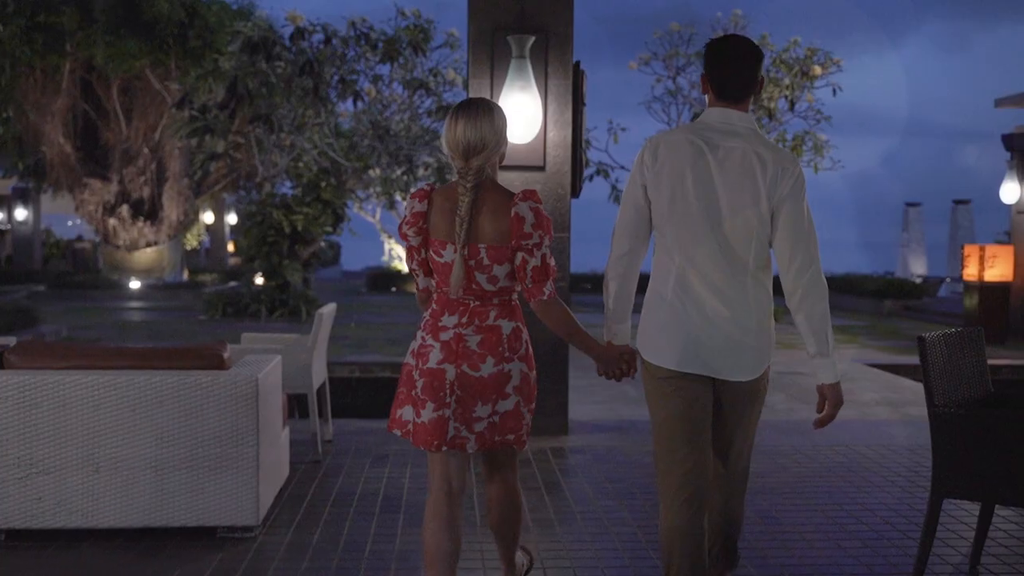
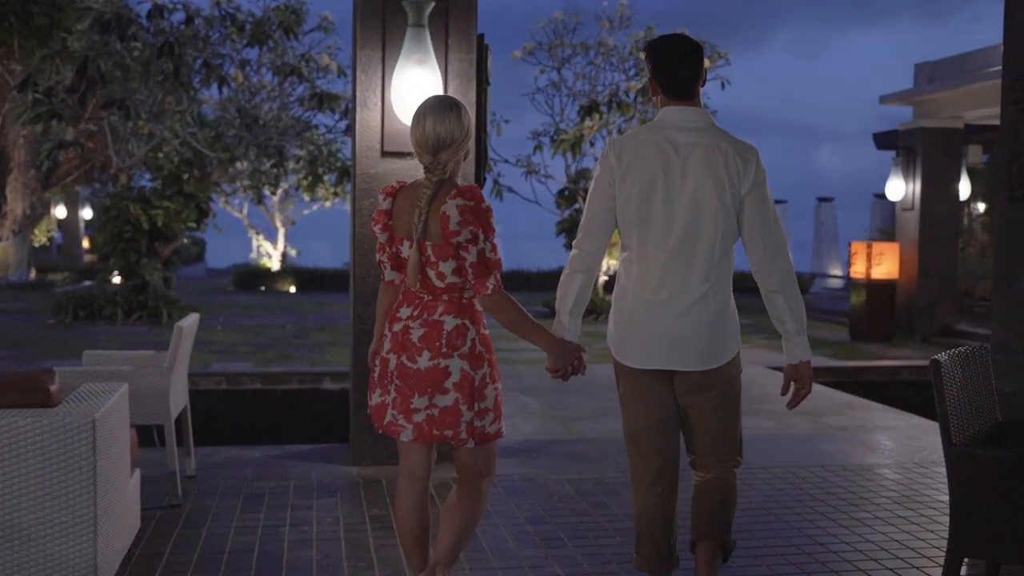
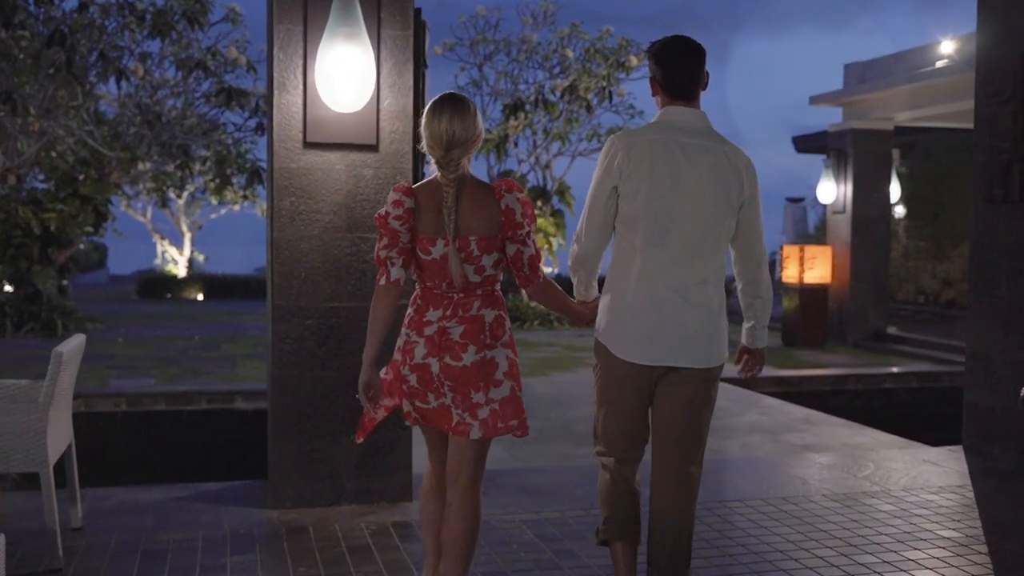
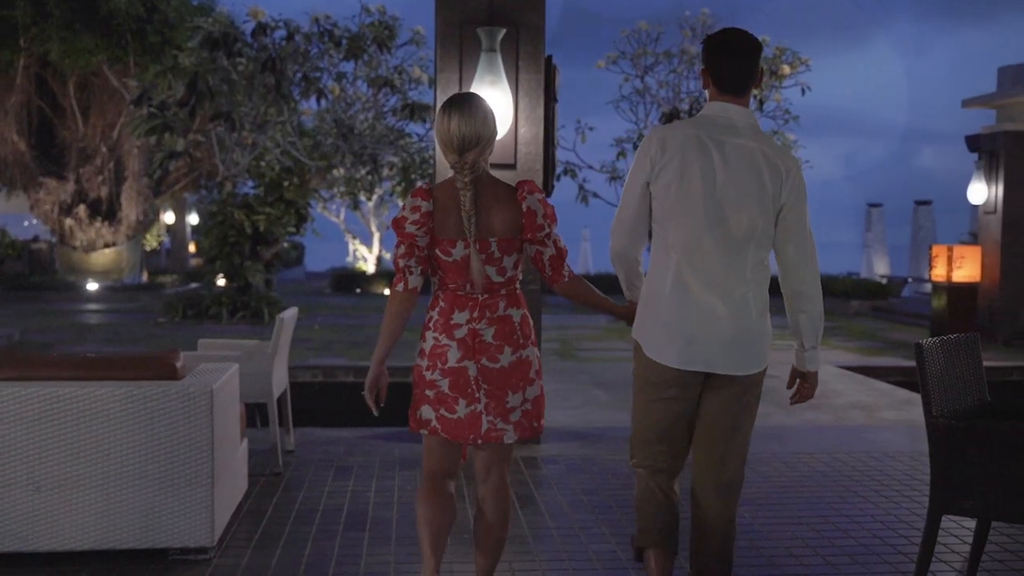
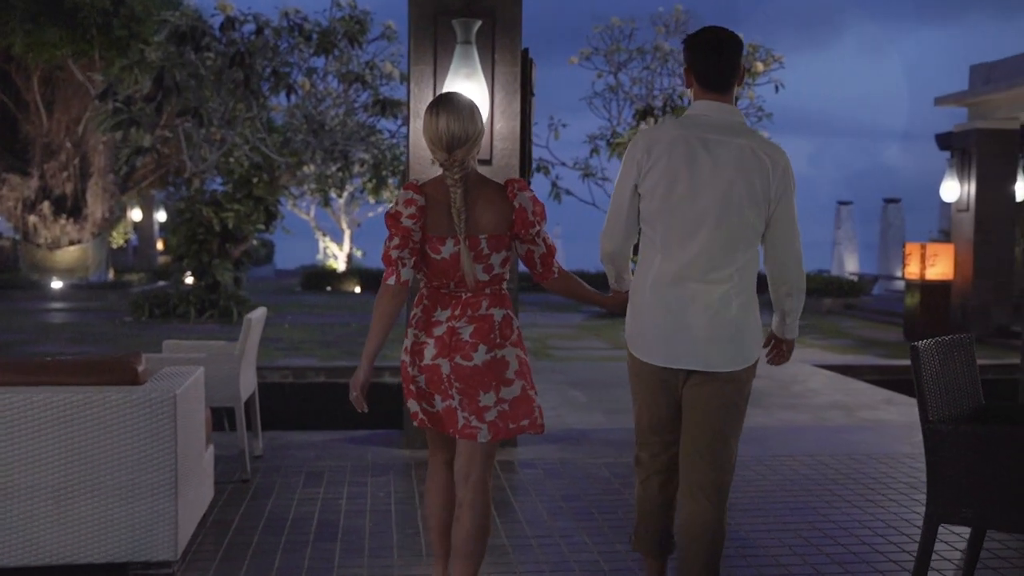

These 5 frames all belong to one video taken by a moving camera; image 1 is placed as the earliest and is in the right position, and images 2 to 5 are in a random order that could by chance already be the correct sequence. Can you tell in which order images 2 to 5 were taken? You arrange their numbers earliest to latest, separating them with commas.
4, 5, 2, 3
